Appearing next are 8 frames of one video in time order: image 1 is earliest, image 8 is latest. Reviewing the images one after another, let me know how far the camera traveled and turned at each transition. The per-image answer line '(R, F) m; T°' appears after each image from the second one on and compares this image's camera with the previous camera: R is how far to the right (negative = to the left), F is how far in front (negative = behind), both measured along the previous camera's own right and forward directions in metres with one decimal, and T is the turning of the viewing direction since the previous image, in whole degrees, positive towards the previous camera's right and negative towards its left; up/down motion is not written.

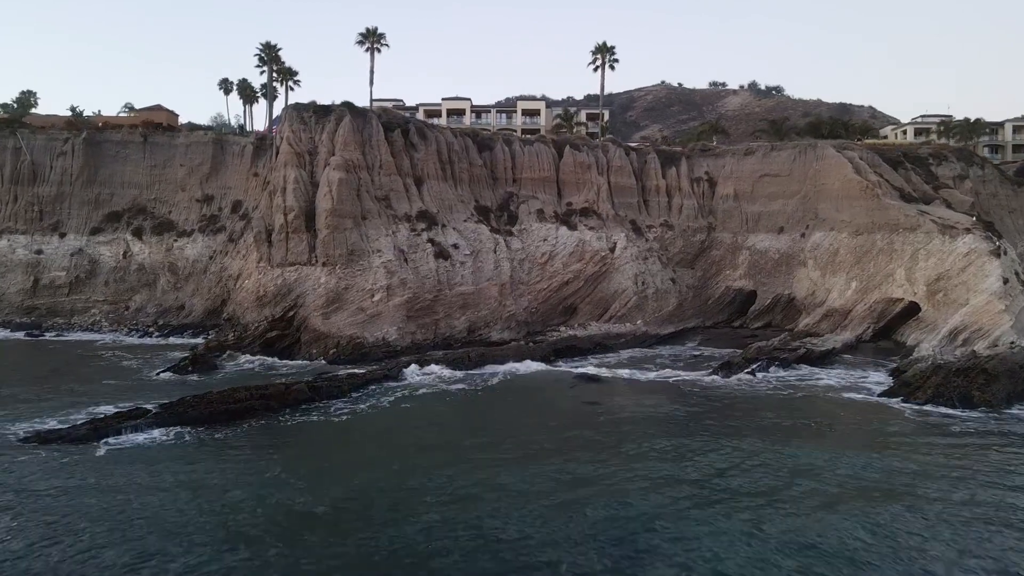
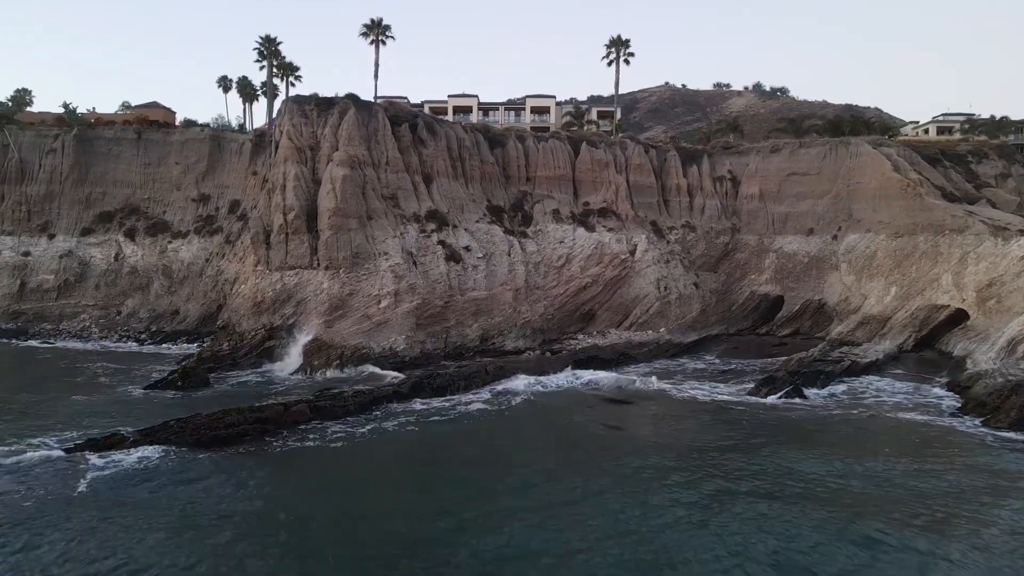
(-0.5, +2.0) m; 0°
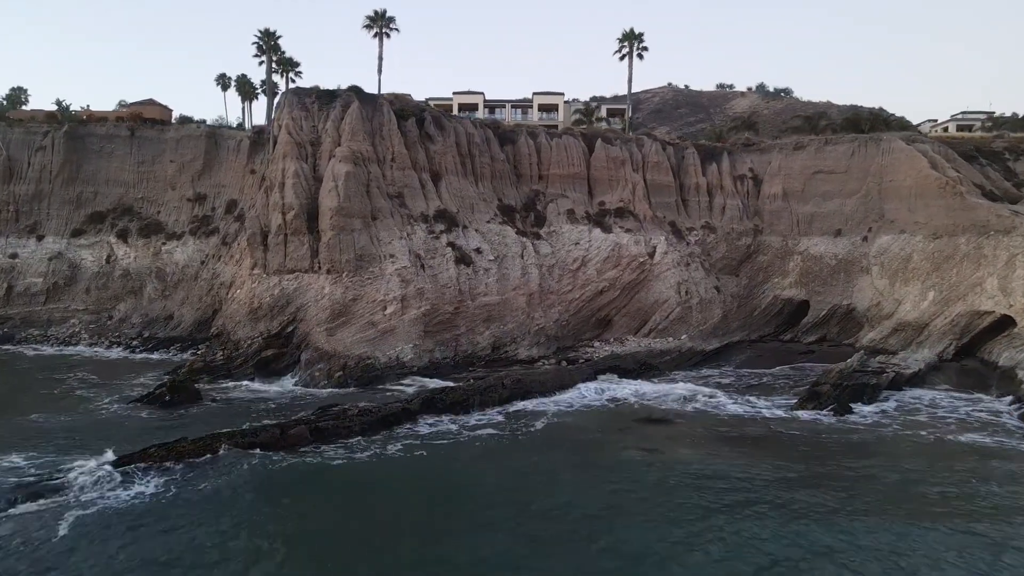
(-0.4, +1.7) m; 0°
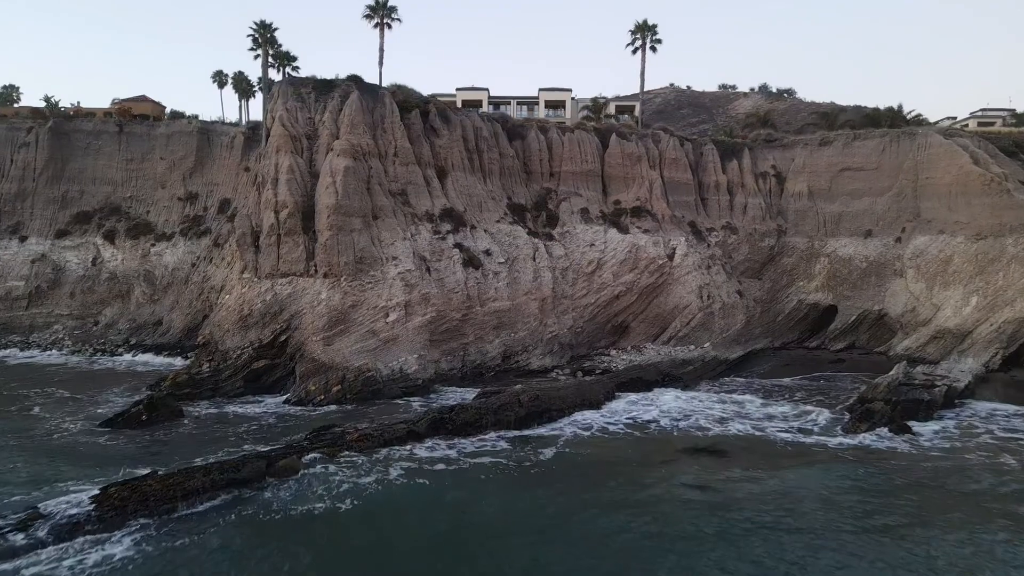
(-0.4, +1.9) m; 0°
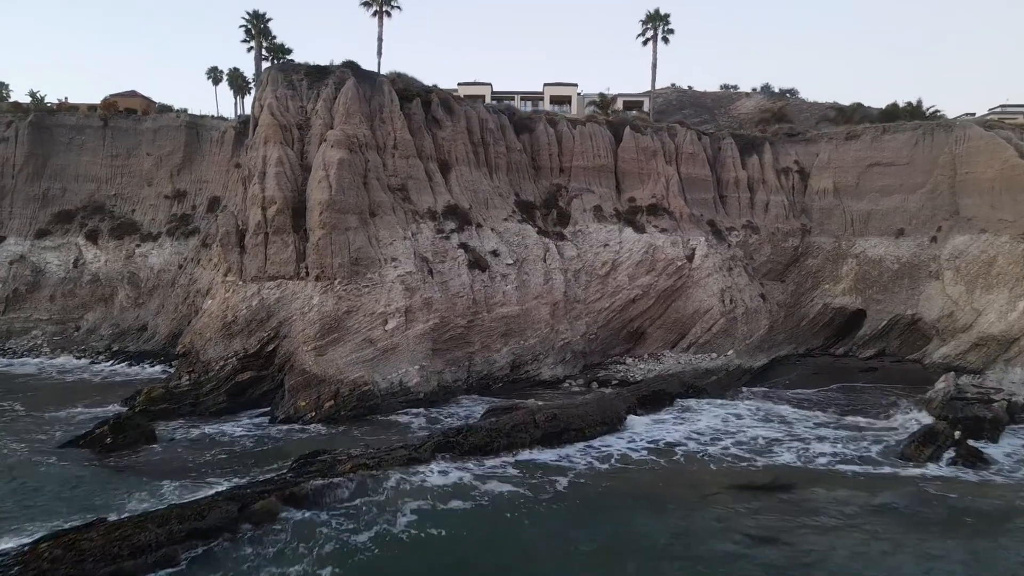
(-0.3, +1.9) m; 0°
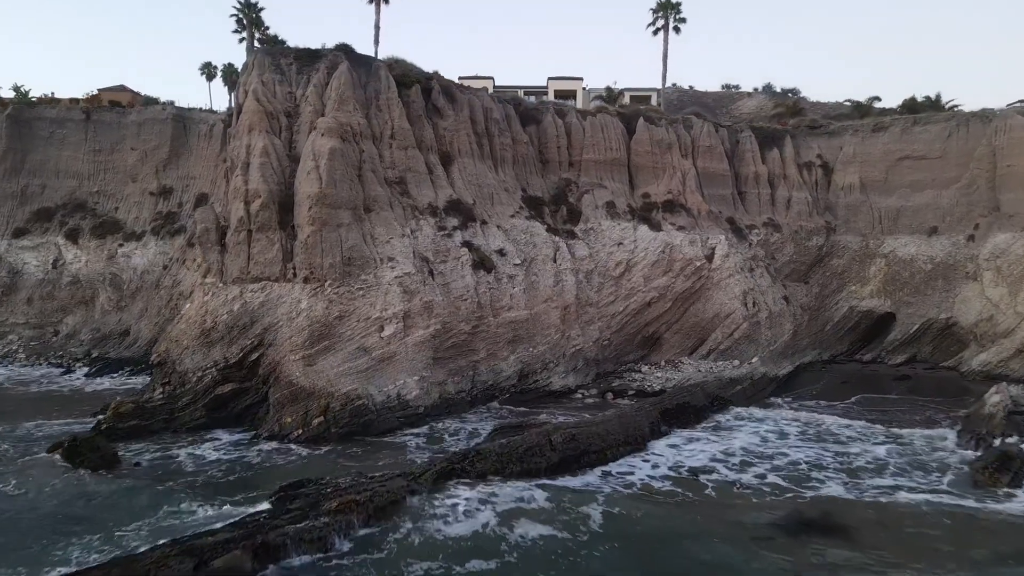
(-0.2, +1.8) m; 0°
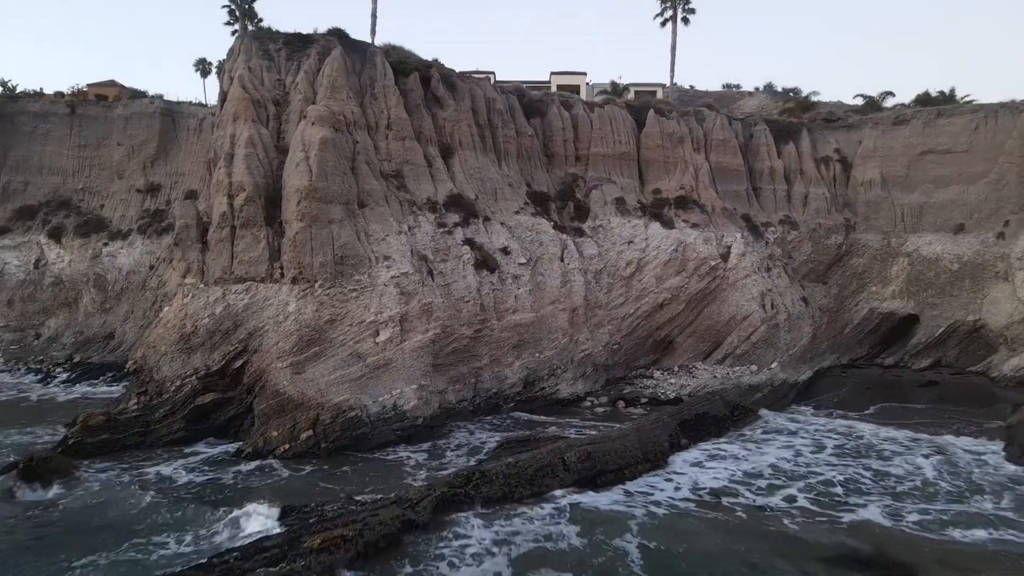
(-0.1, +1.4) m; 0°
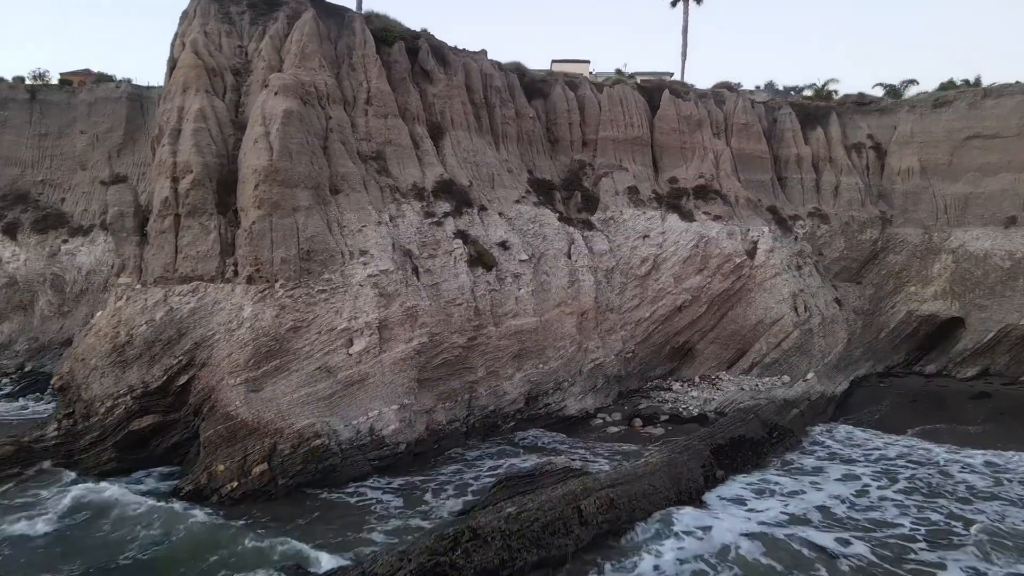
(0.0, +2.6) m; 0°
